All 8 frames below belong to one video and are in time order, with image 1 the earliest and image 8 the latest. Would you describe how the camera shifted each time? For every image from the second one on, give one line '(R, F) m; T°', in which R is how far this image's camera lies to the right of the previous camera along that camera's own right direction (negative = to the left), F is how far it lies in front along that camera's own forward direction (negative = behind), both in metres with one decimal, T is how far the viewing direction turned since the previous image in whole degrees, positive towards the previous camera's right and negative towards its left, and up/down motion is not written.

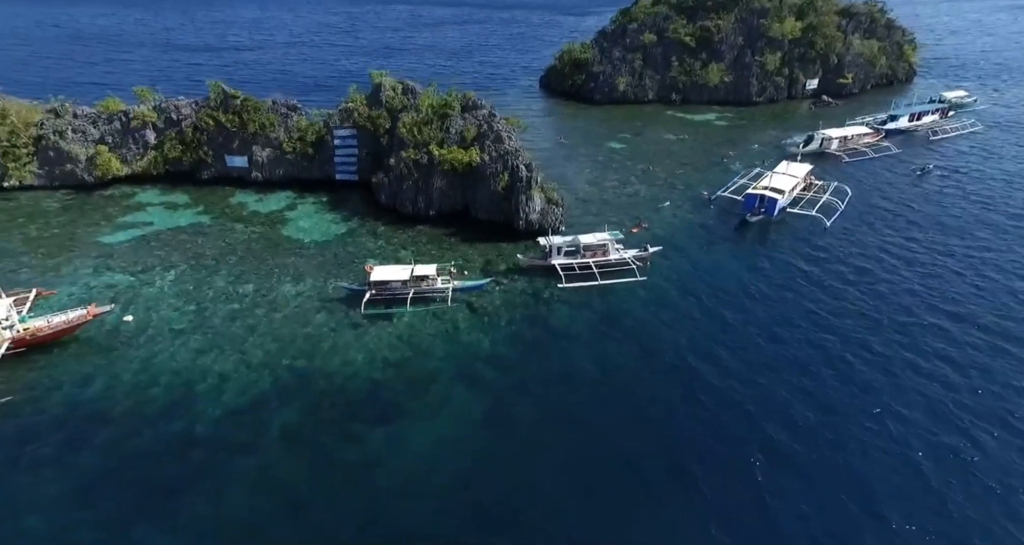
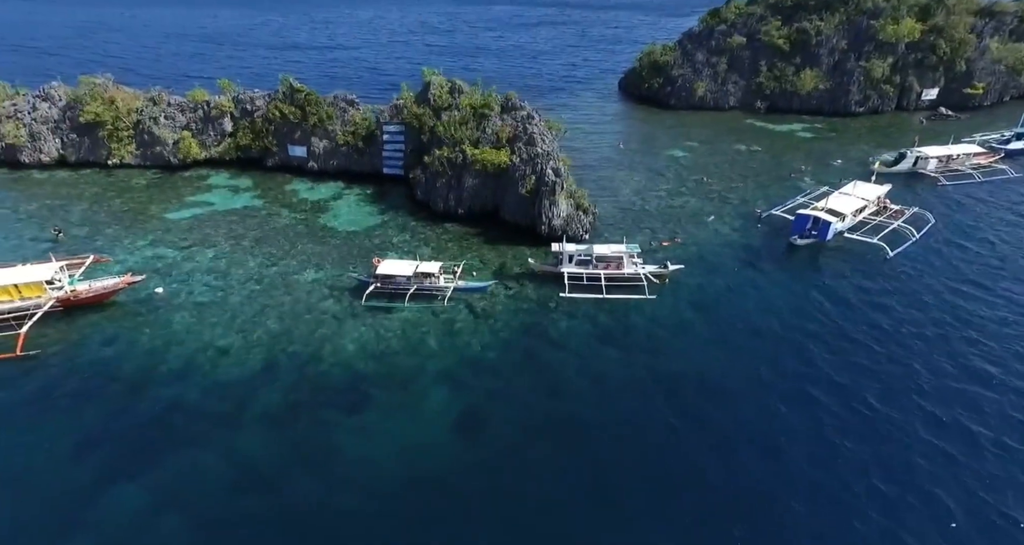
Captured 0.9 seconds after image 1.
(+8.3, +1.2) m; -11°
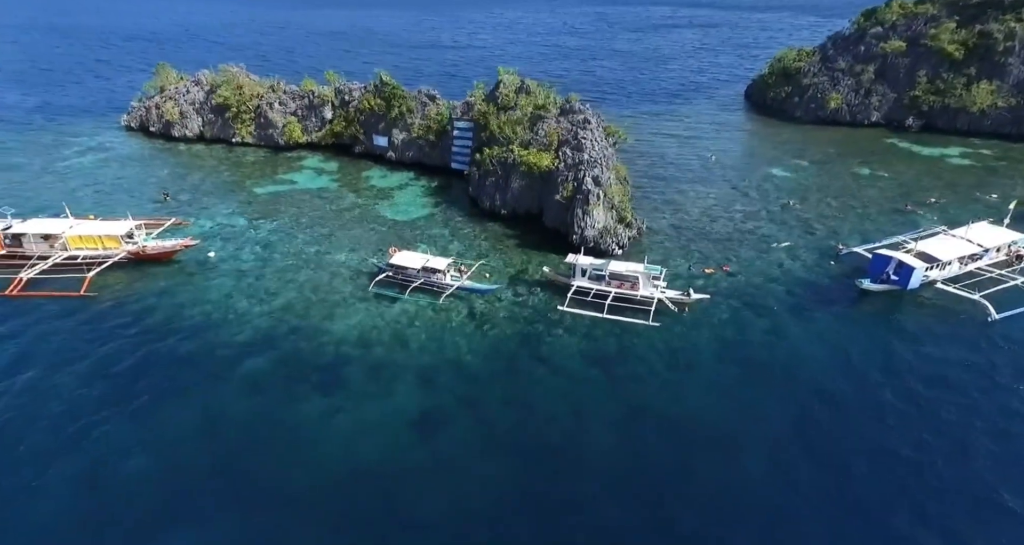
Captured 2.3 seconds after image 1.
(+11.9, +3.1) m; -16°
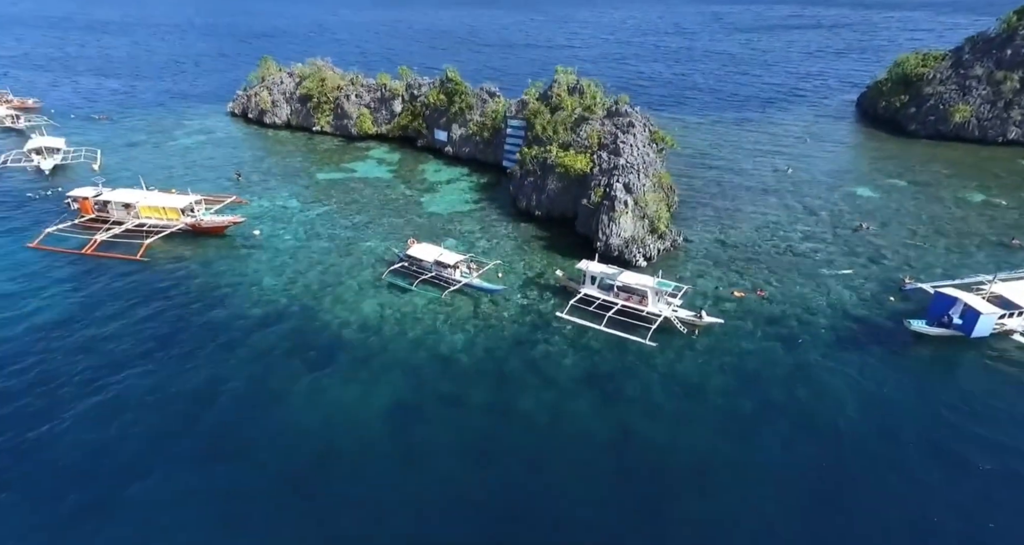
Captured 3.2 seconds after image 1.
(+8.2, +1.8) m; -11°
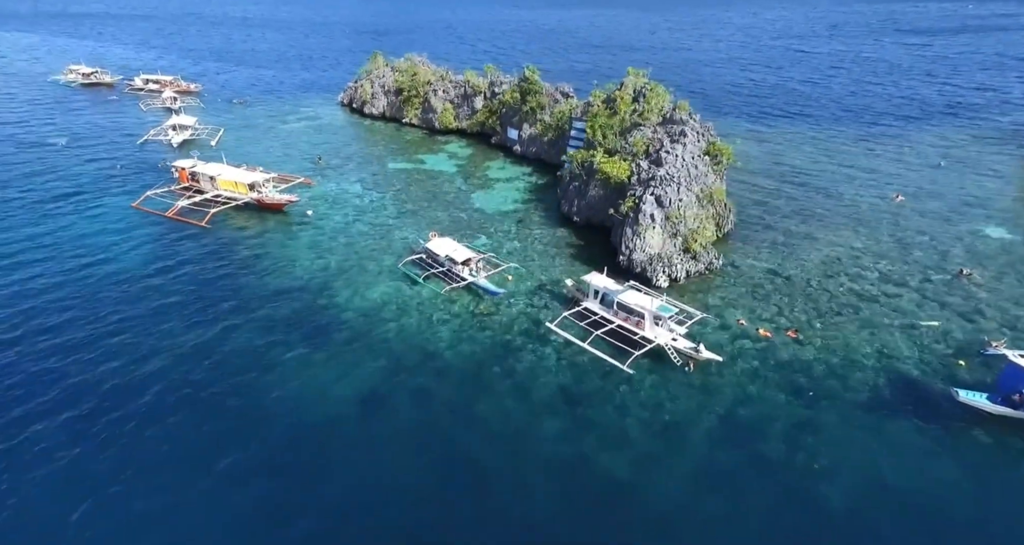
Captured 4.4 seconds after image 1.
(+10.2, +2.6) m; -14°
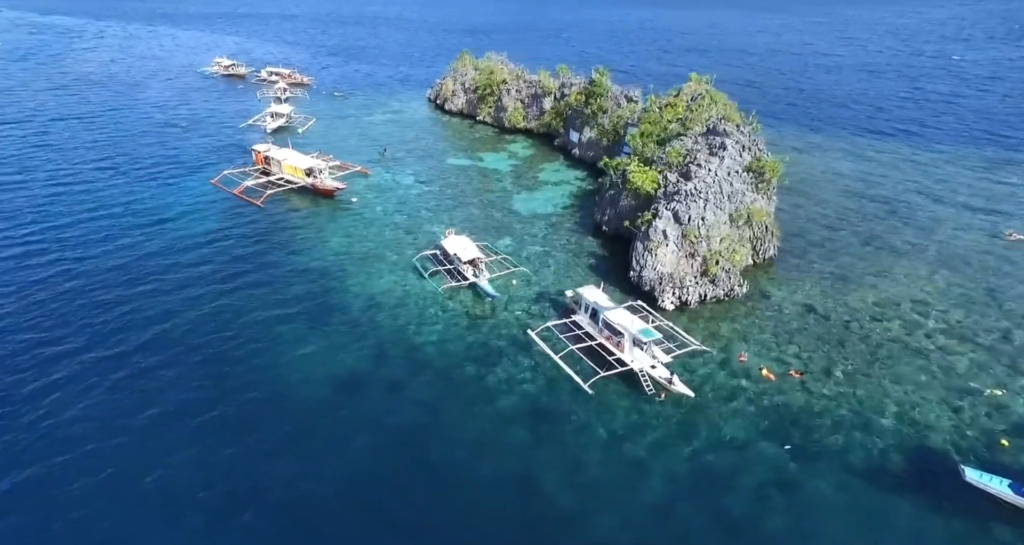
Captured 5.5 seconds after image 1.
(+9.1, +1.7) m; -12°
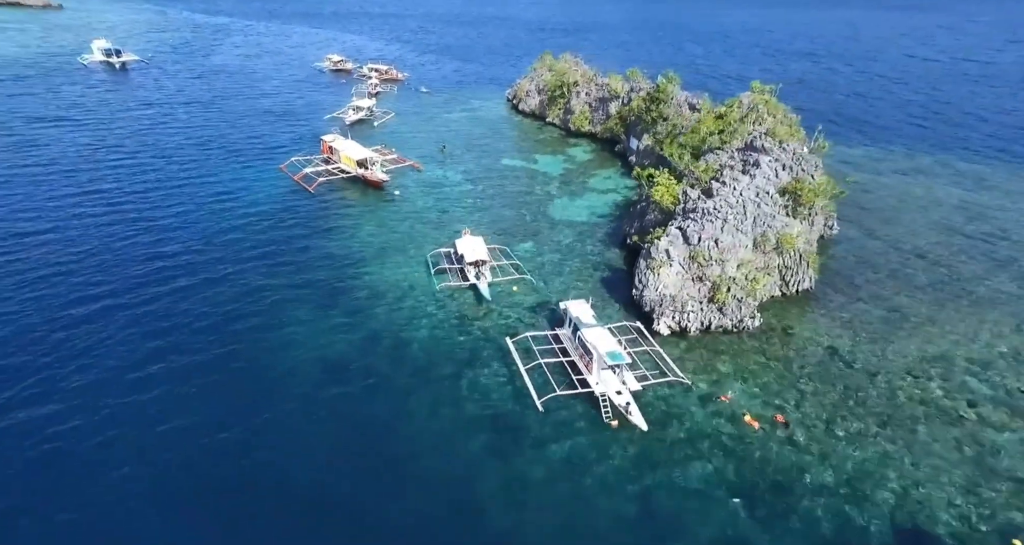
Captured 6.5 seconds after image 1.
(+8.6, +1.4) m; -11°
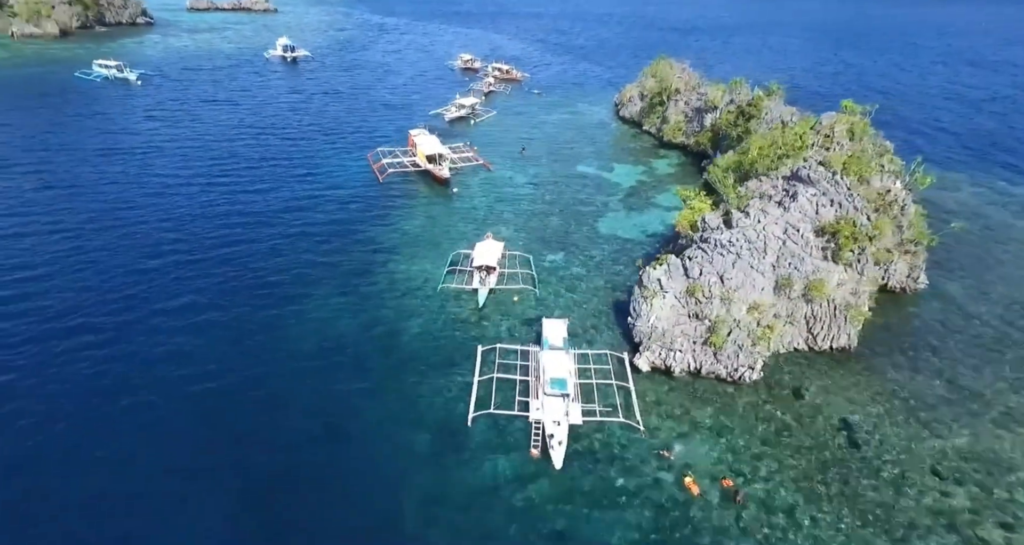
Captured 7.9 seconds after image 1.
(+11.2, +2.3) m; -15°
